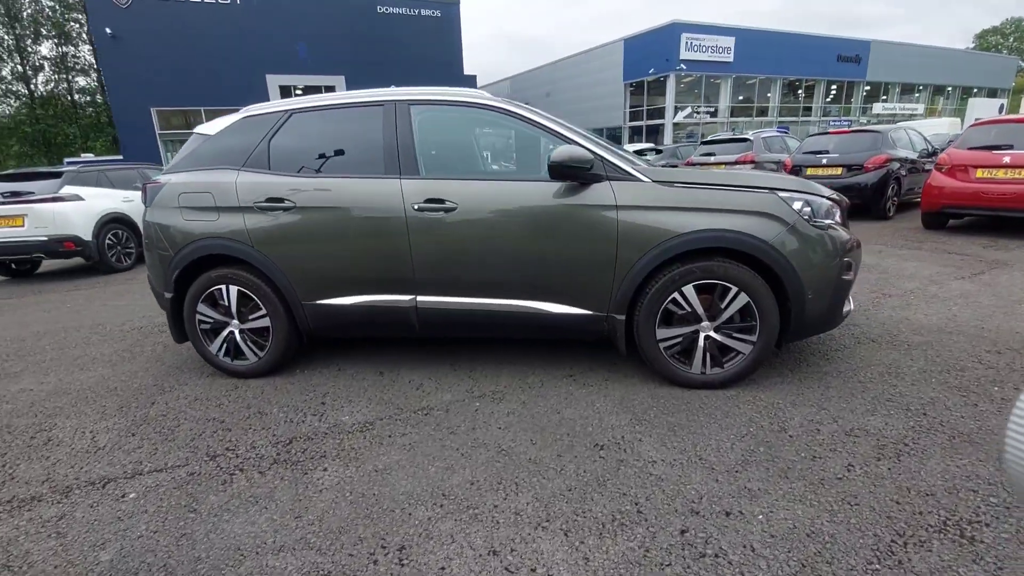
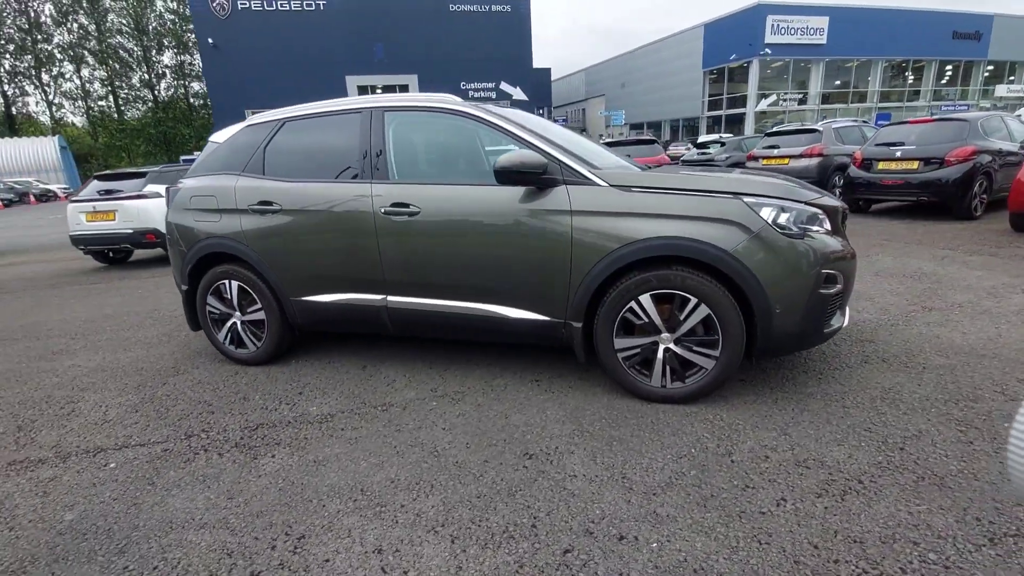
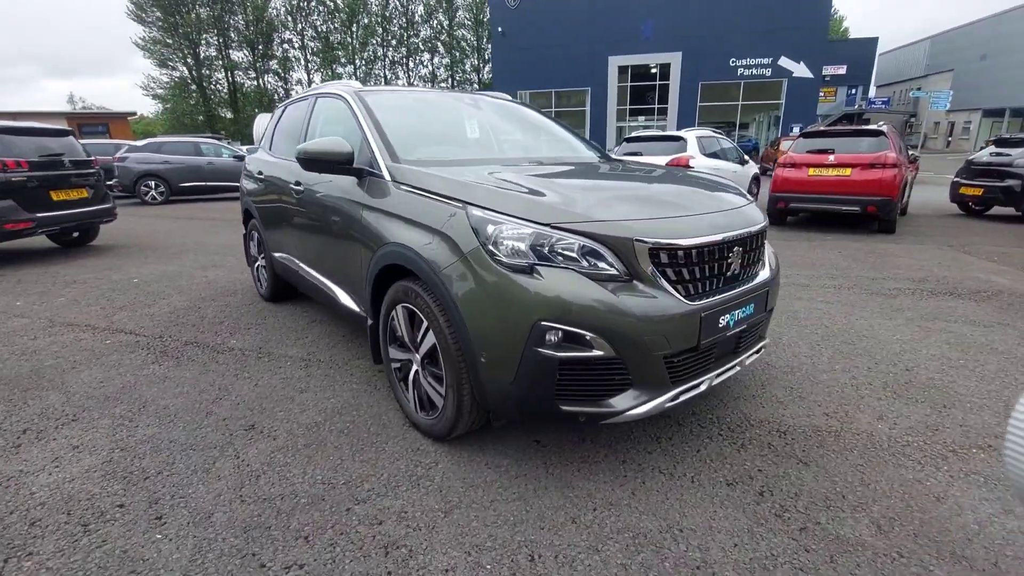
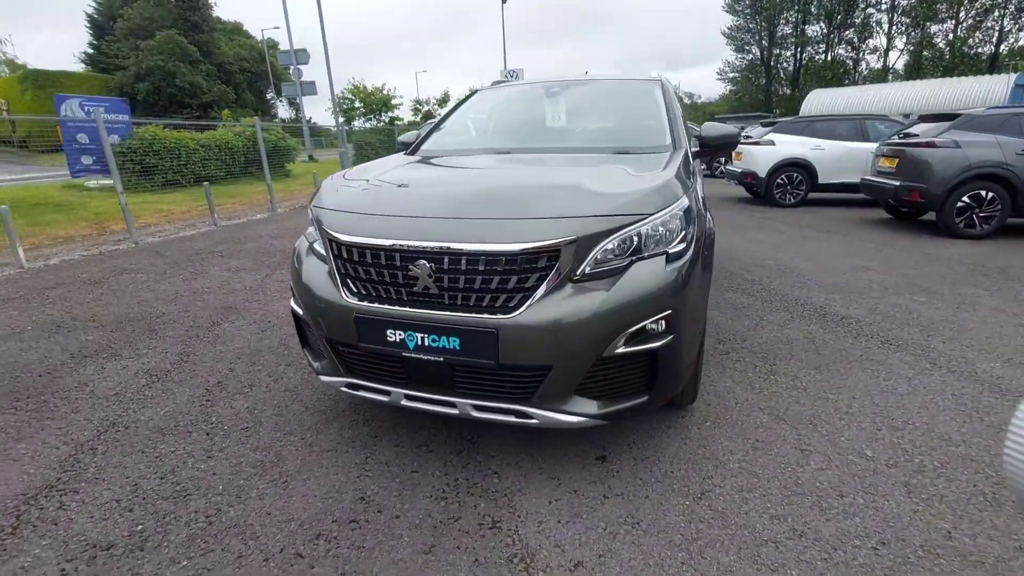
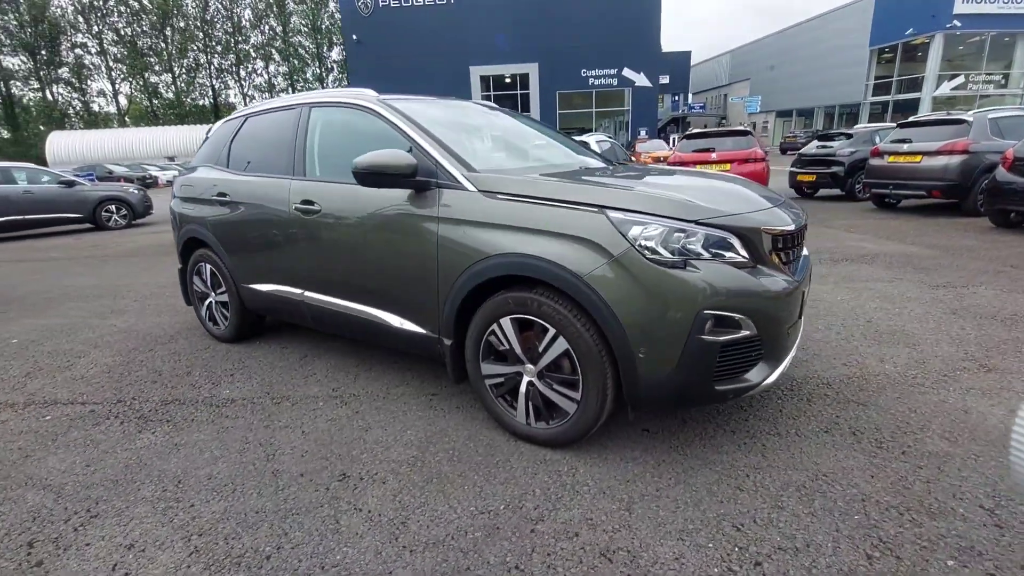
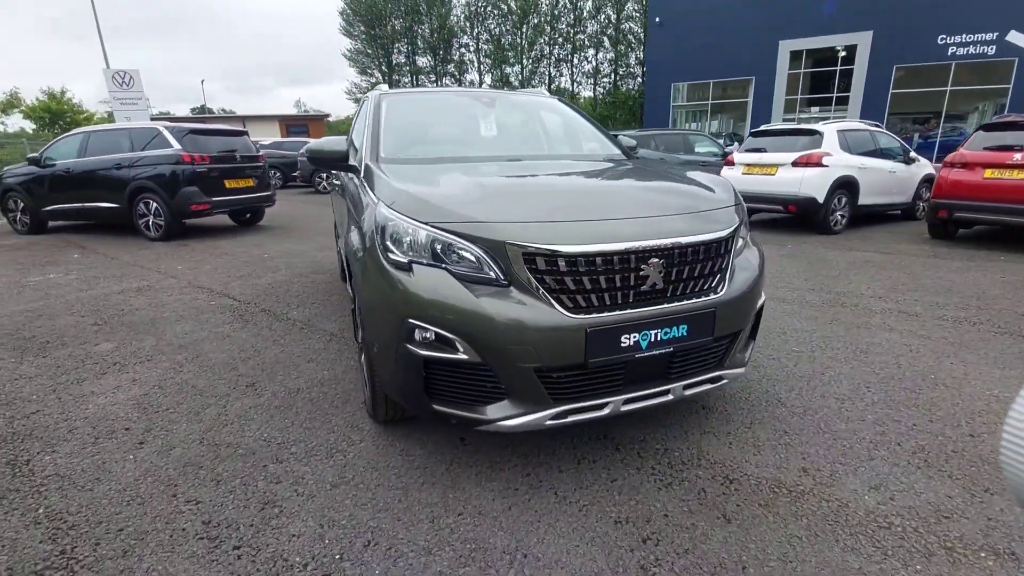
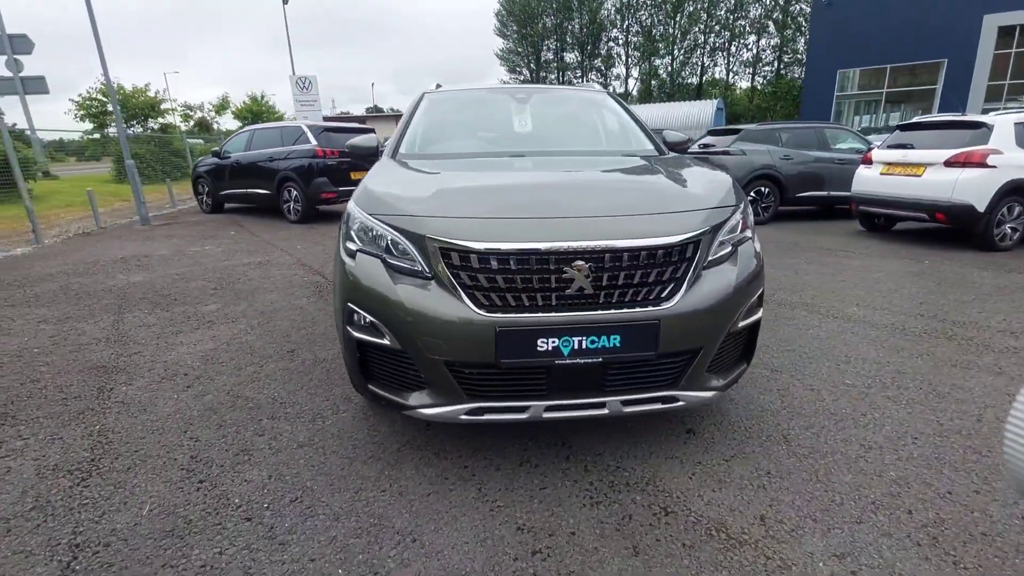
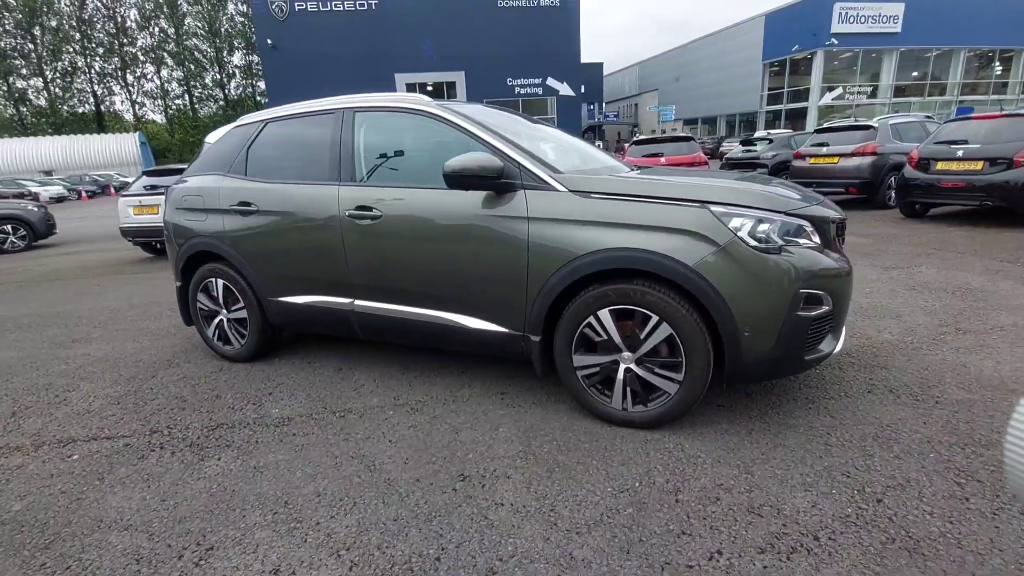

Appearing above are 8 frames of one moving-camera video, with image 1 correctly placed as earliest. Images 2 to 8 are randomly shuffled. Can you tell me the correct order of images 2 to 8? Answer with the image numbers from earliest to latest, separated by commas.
2, 8, 5, 3, 6, 7, 4
